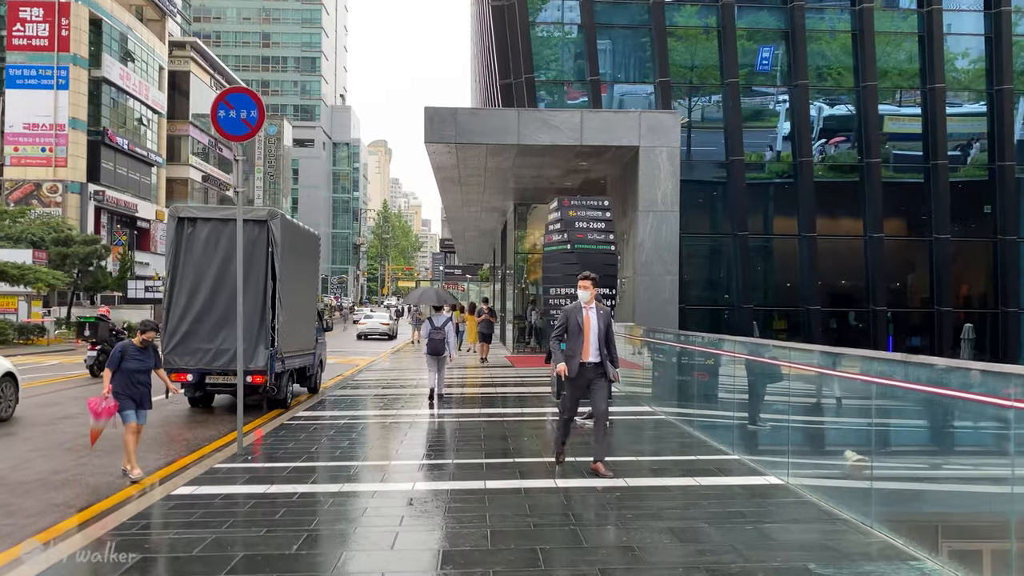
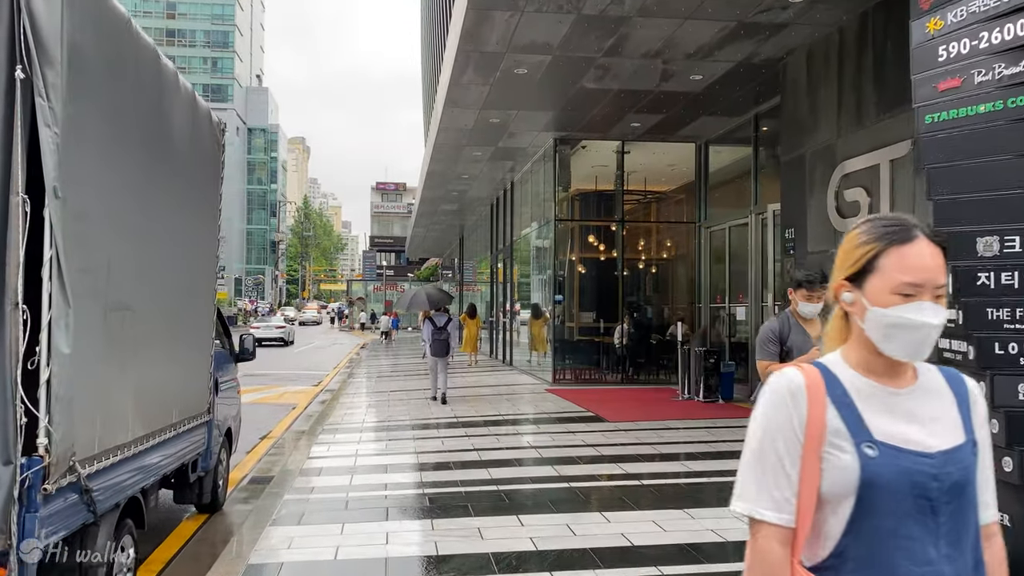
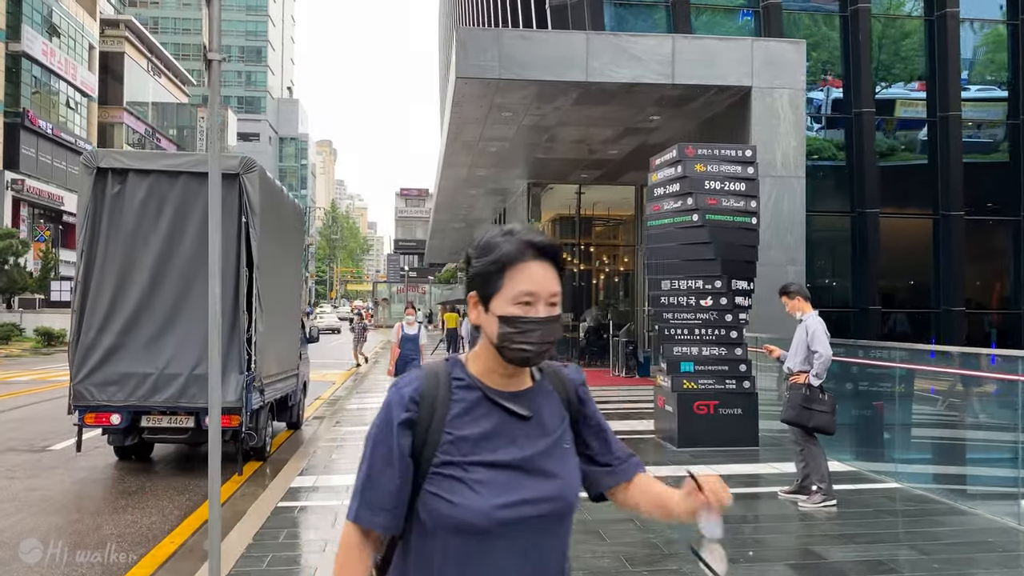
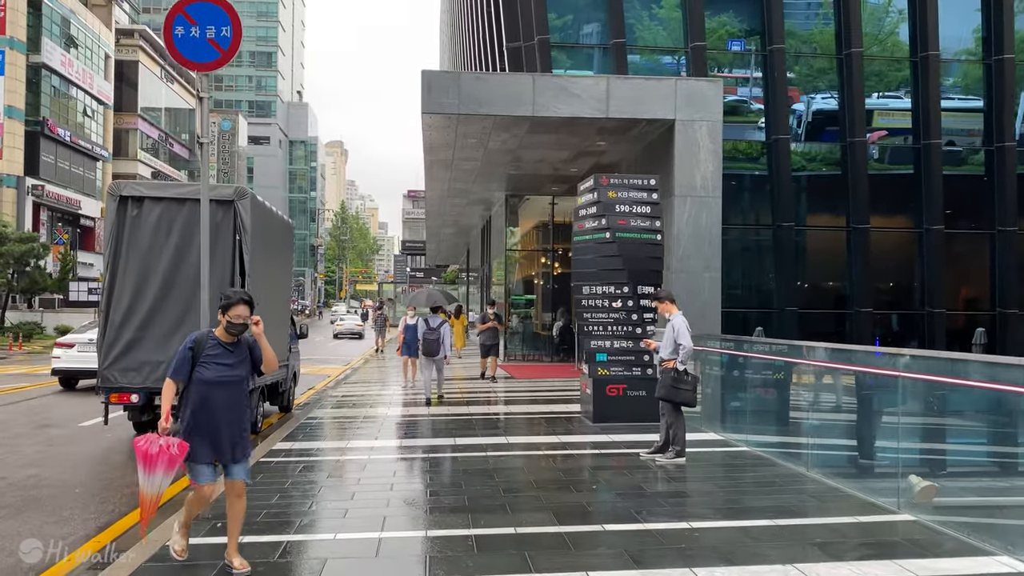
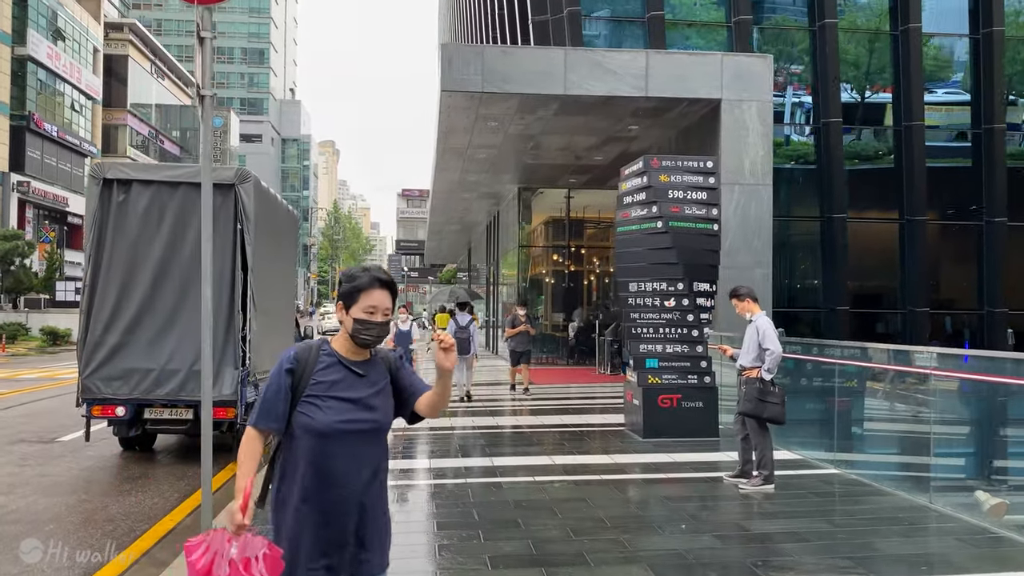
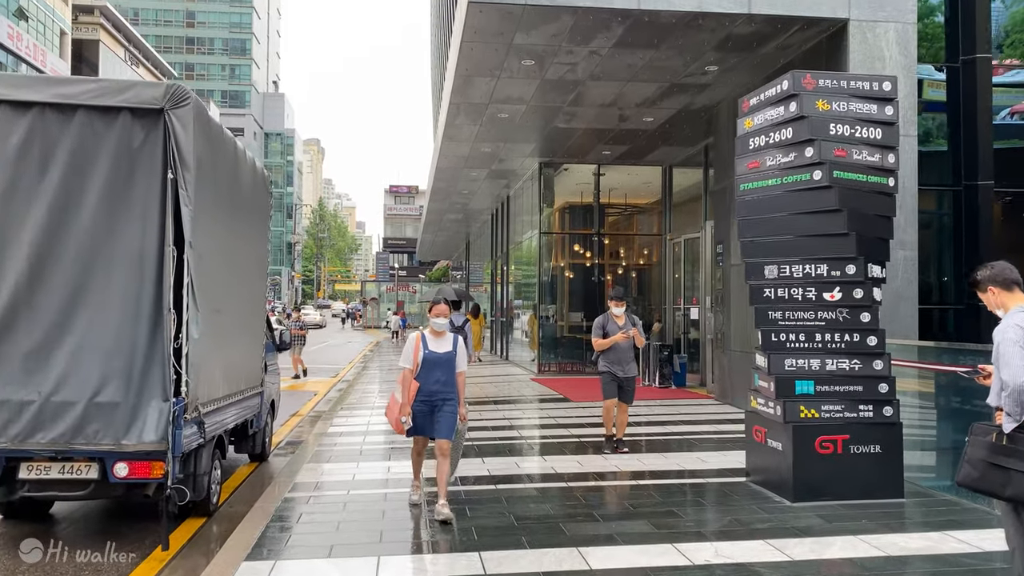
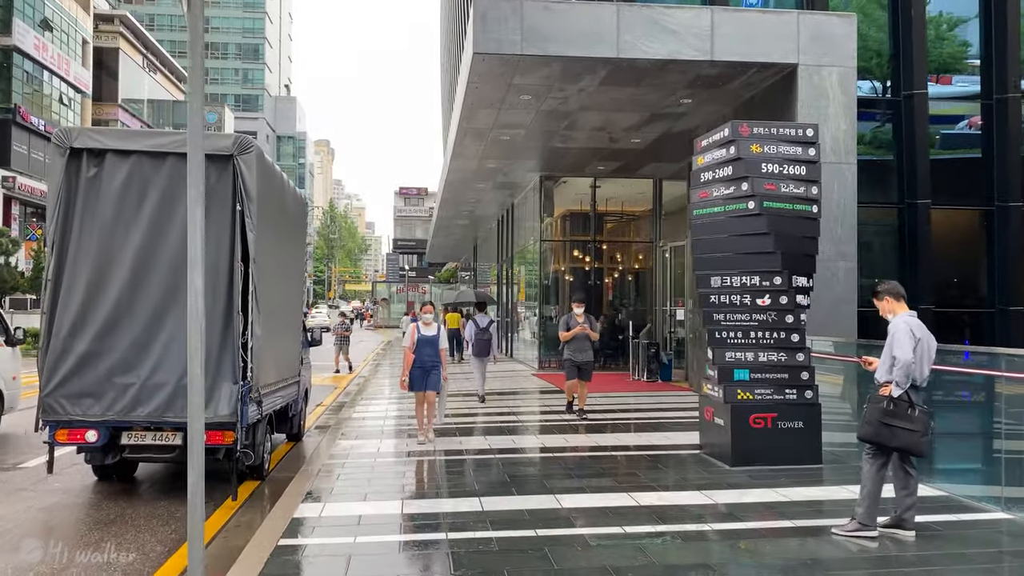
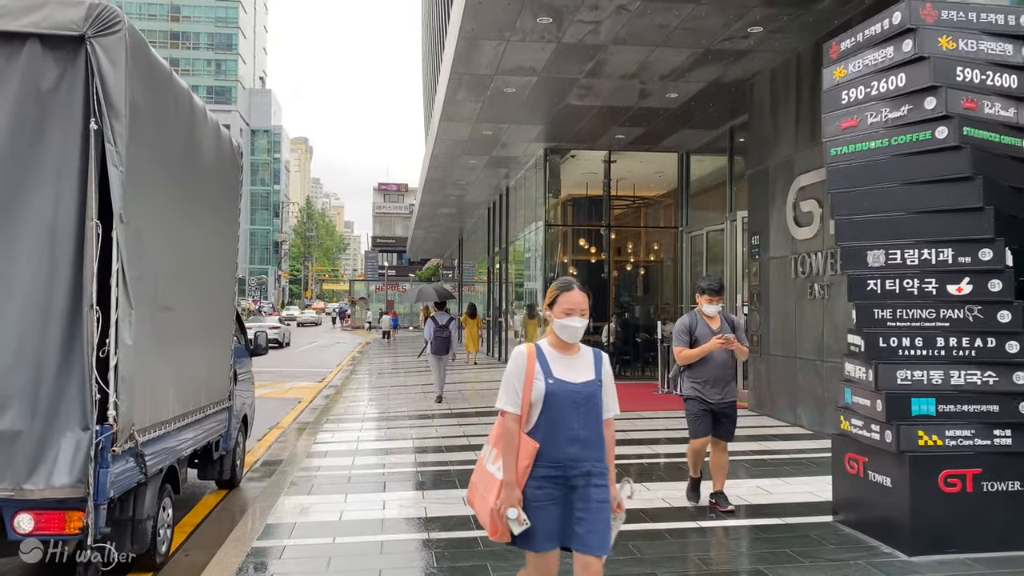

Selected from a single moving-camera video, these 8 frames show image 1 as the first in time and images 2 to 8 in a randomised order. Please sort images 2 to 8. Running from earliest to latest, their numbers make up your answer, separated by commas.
4, 5, 3, 7, 6, 8, 2
